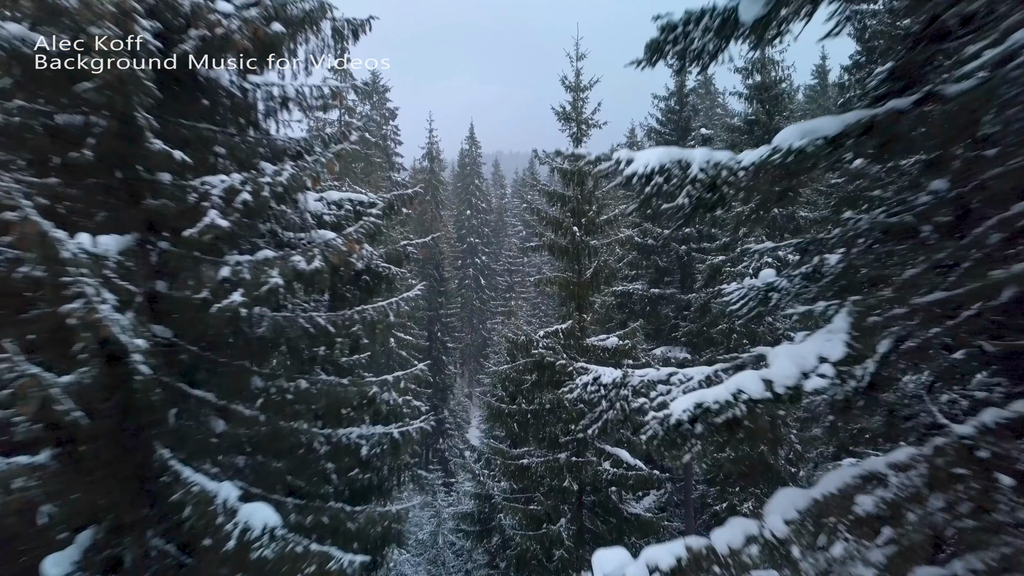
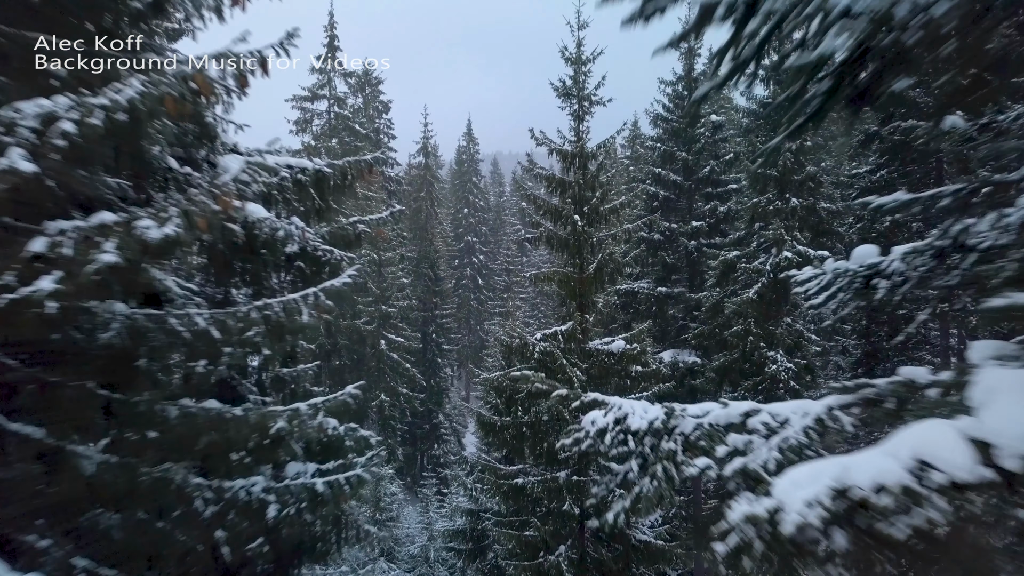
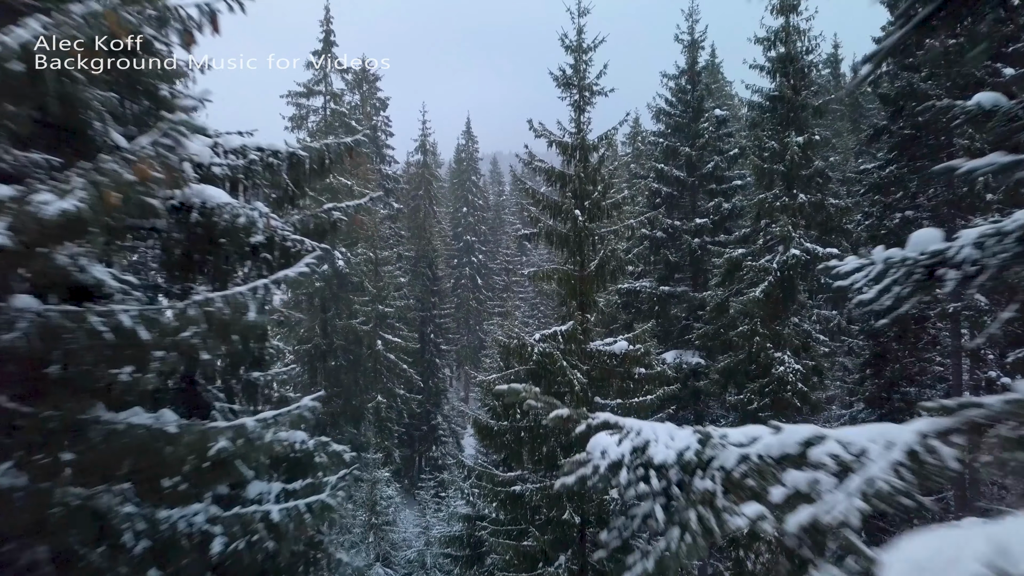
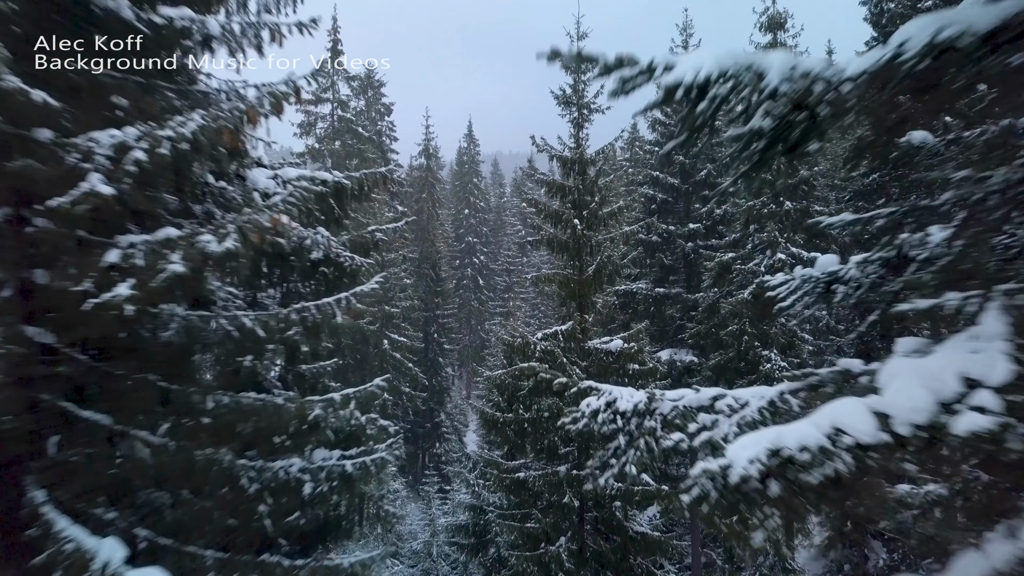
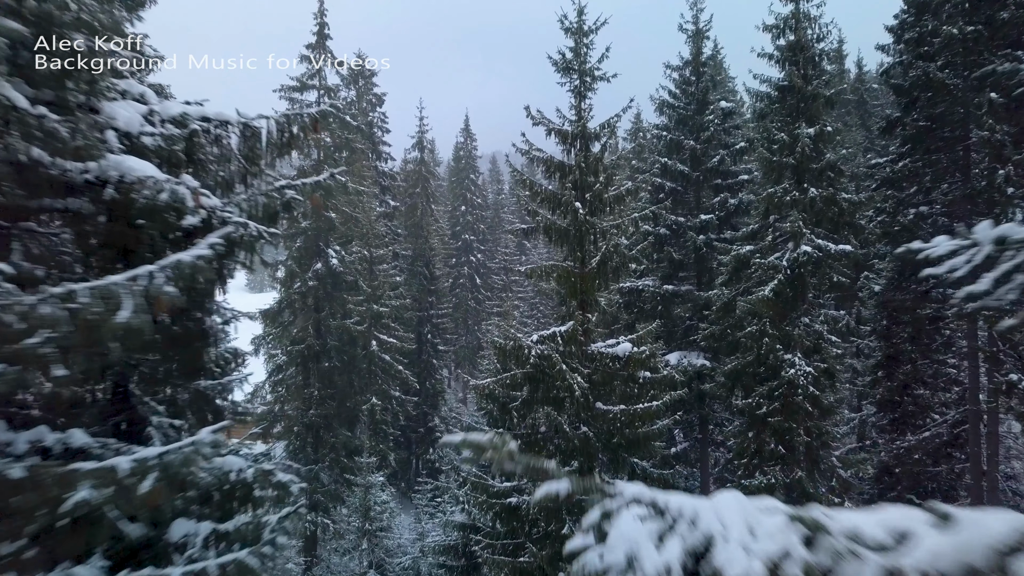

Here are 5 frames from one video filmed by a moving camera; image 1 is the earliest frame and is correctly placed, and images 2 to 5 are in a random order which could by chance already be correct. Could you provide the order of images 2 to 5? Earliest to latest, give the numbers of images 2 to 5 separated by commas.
4, 2, 3, 5
